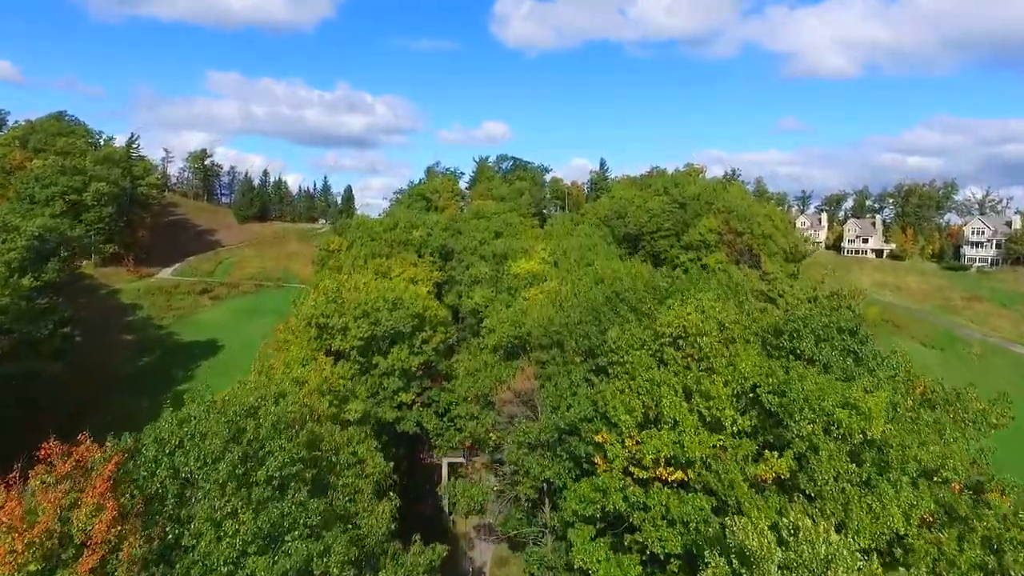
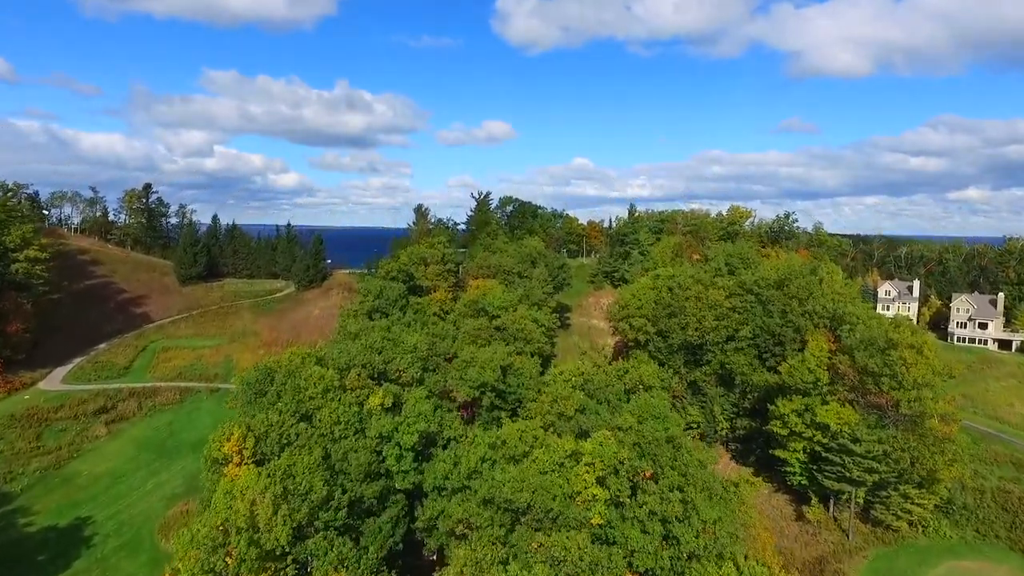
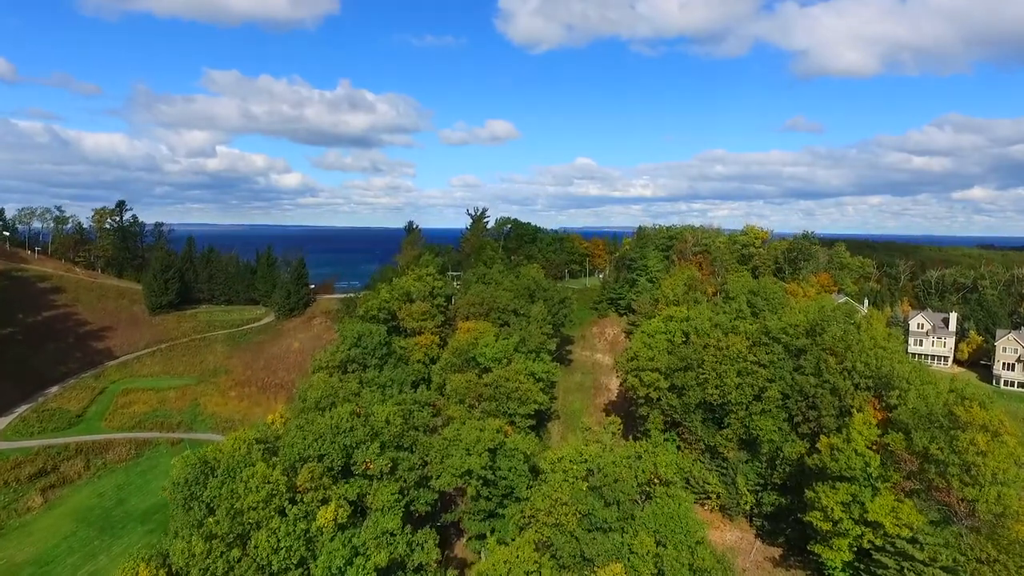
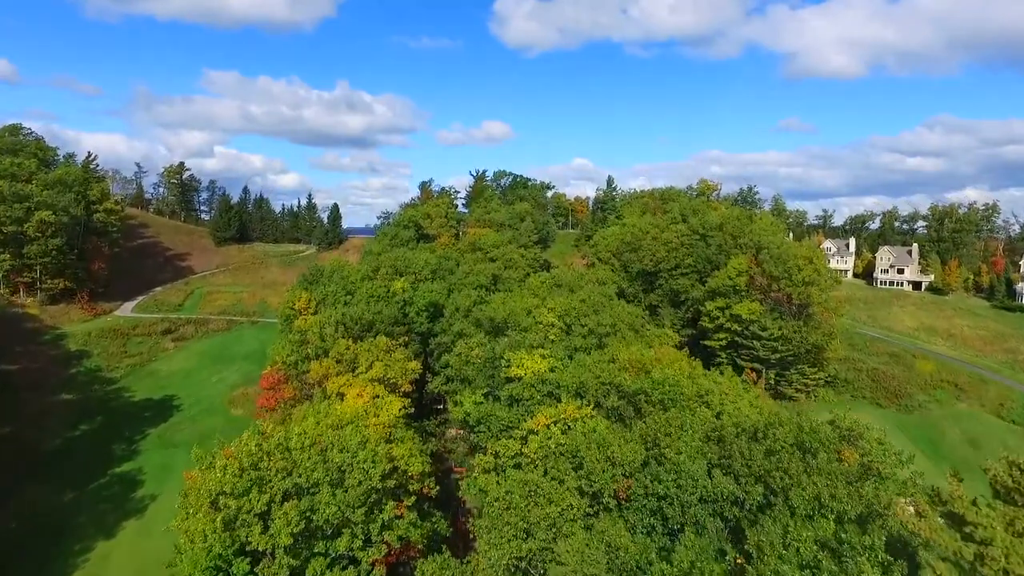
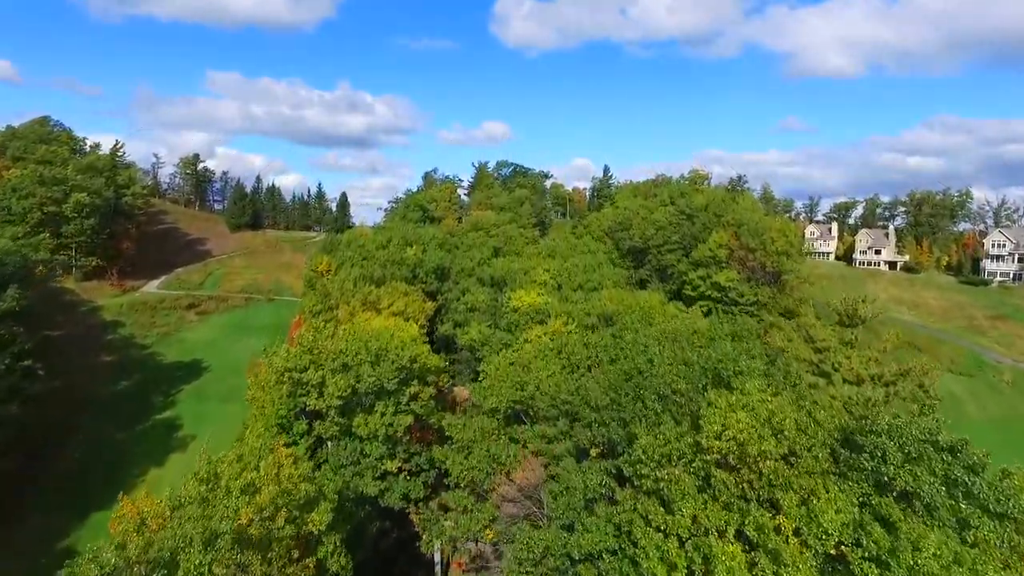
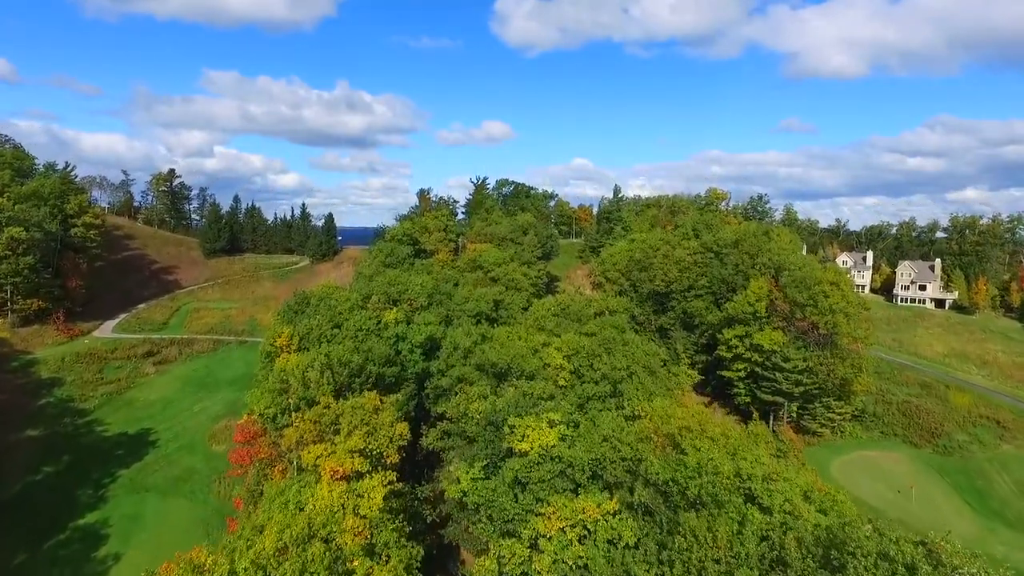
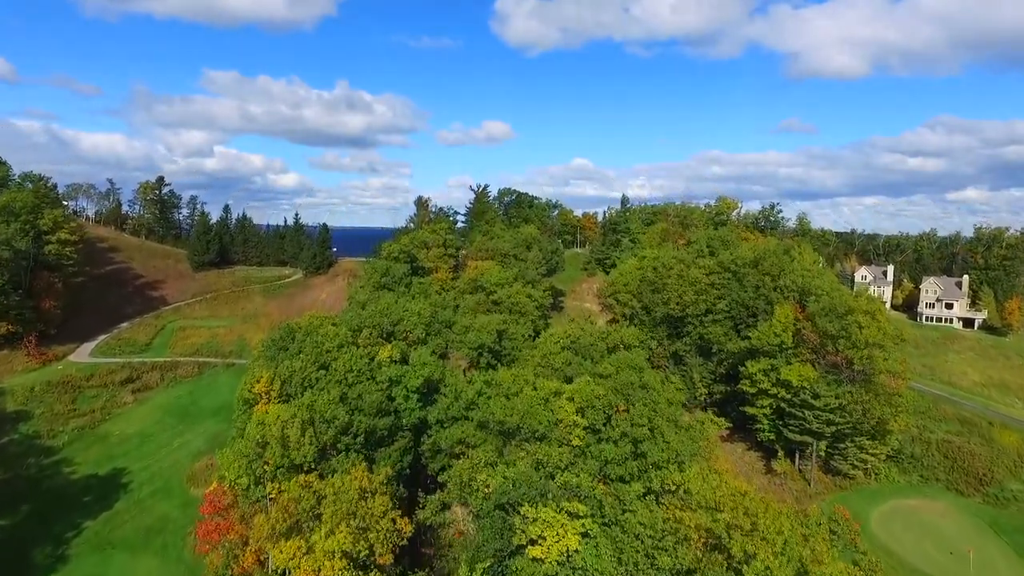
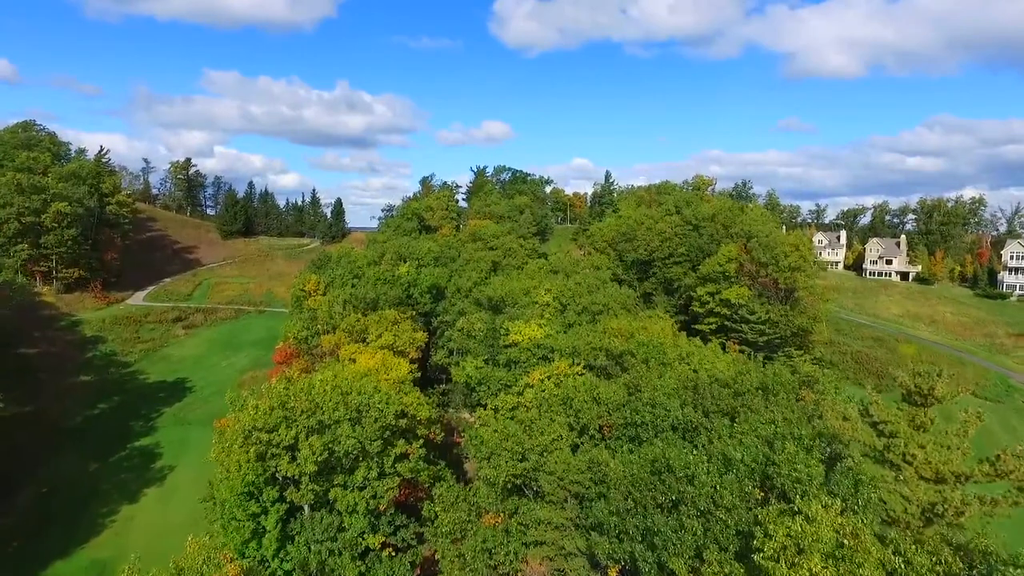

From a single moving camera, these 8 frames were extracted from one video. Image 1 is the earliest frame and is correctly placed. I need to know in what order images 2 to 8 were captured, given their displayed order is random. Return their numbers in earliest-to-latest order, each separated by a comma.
5, 8, 4, 6, 7, 2, 3
